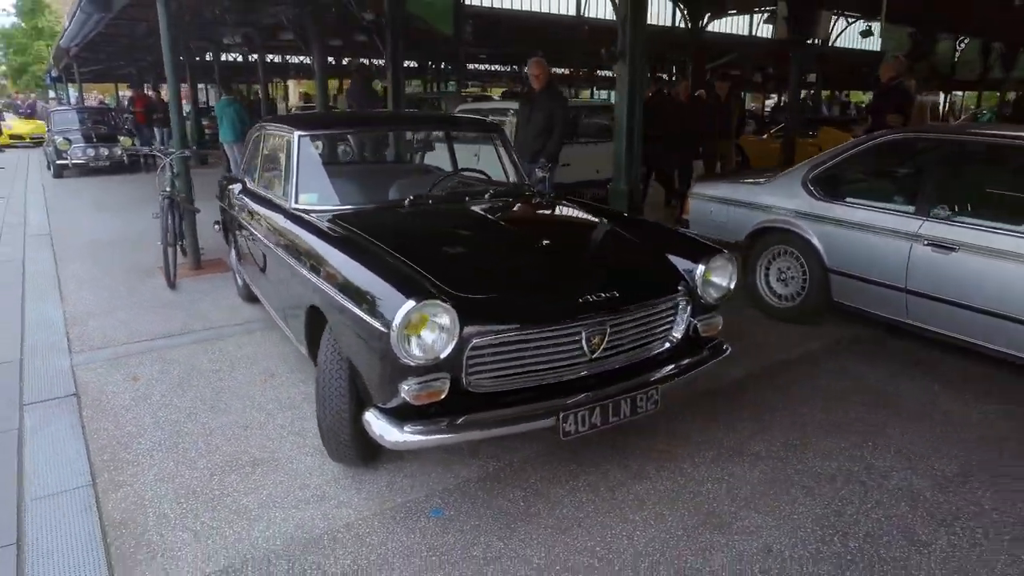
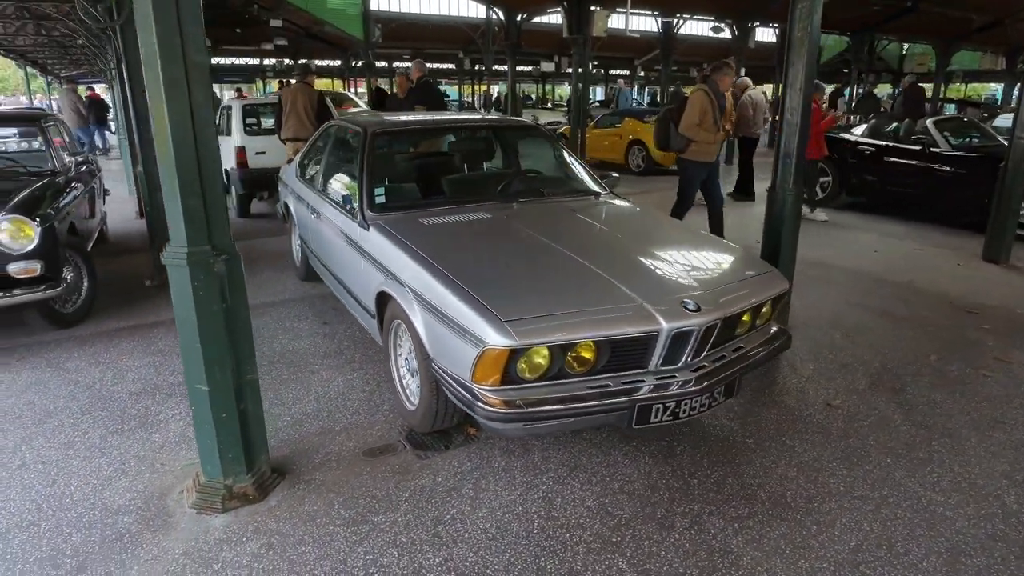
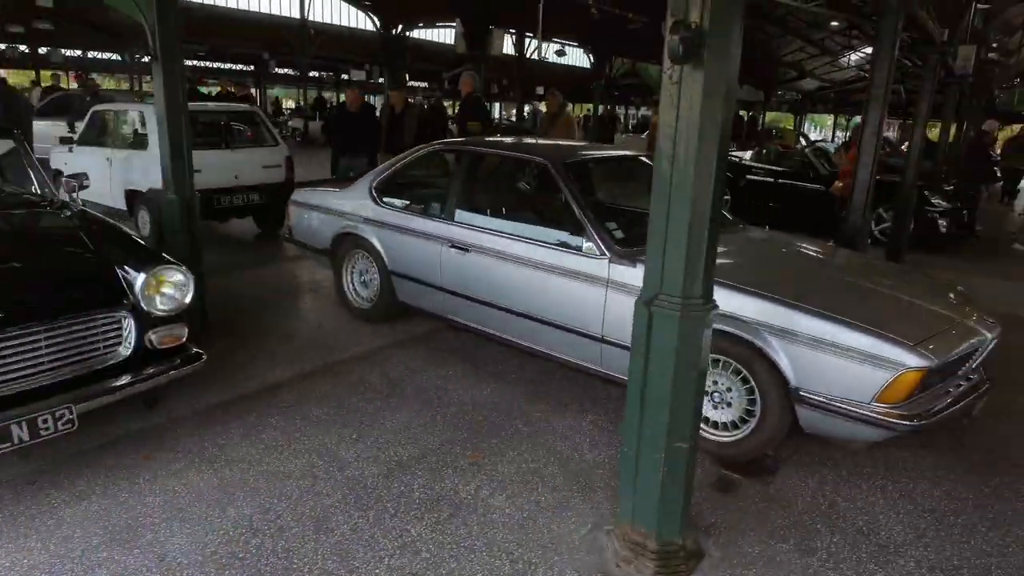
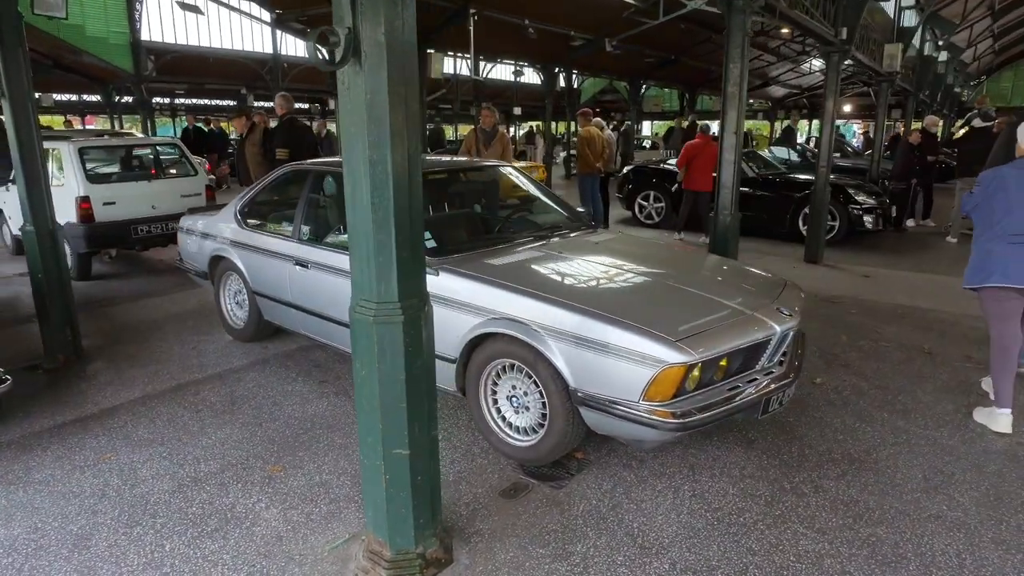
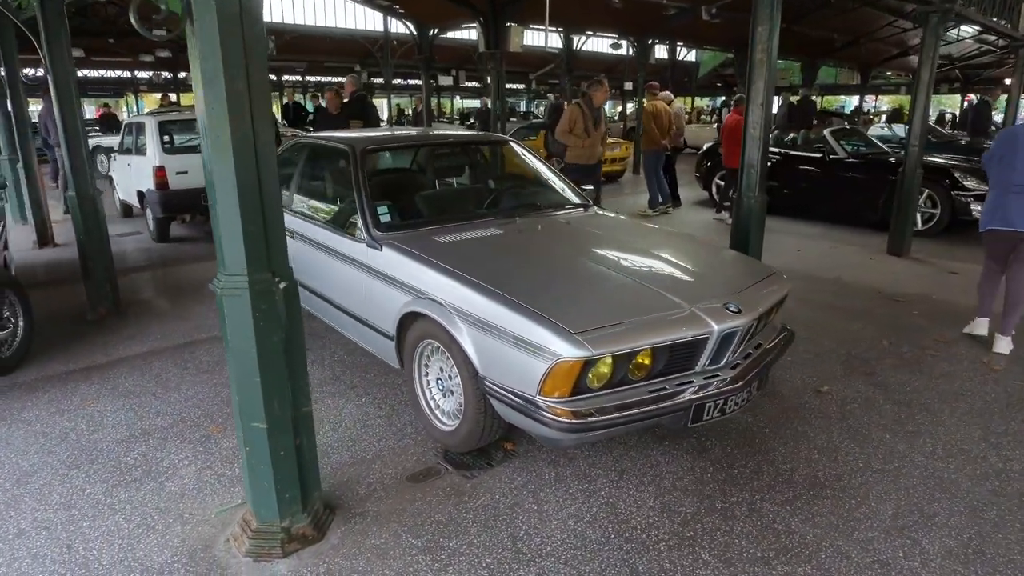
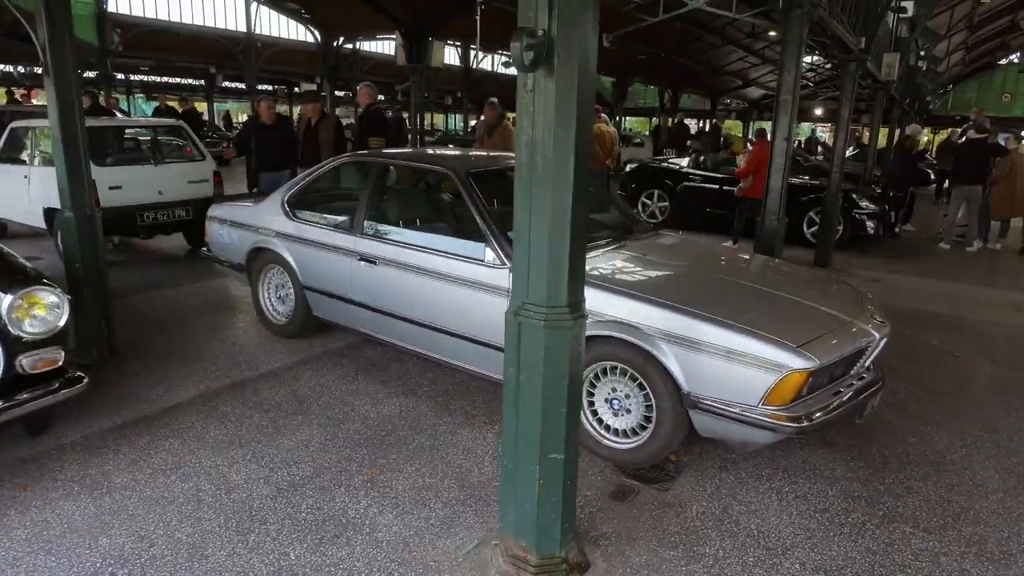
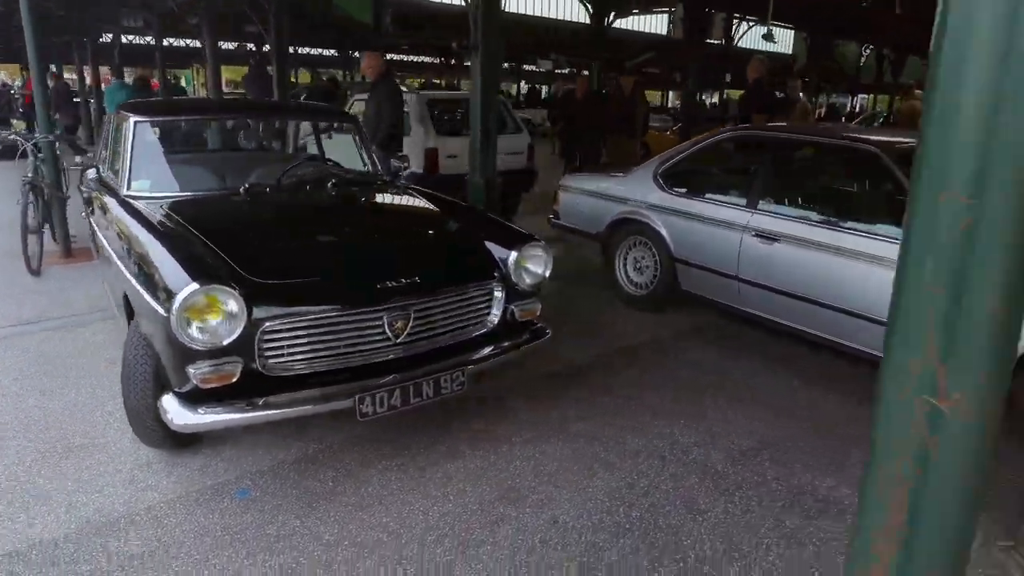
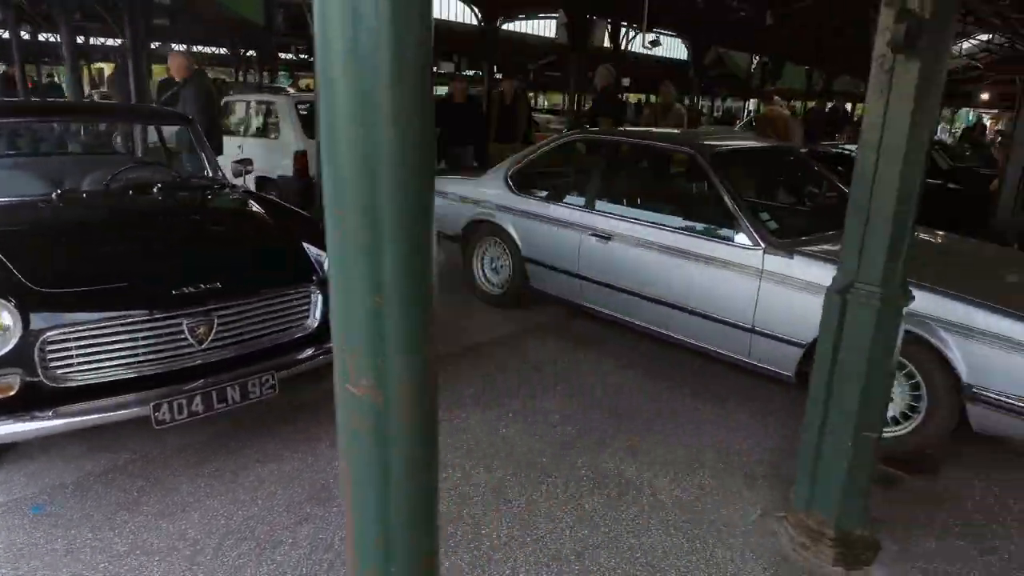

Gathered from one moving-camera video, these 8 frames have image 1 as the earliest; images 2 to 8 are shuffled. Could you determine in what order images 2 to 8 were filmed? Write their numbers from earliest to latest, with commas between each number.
7, 8, 3, 6, 4, 5, 2
